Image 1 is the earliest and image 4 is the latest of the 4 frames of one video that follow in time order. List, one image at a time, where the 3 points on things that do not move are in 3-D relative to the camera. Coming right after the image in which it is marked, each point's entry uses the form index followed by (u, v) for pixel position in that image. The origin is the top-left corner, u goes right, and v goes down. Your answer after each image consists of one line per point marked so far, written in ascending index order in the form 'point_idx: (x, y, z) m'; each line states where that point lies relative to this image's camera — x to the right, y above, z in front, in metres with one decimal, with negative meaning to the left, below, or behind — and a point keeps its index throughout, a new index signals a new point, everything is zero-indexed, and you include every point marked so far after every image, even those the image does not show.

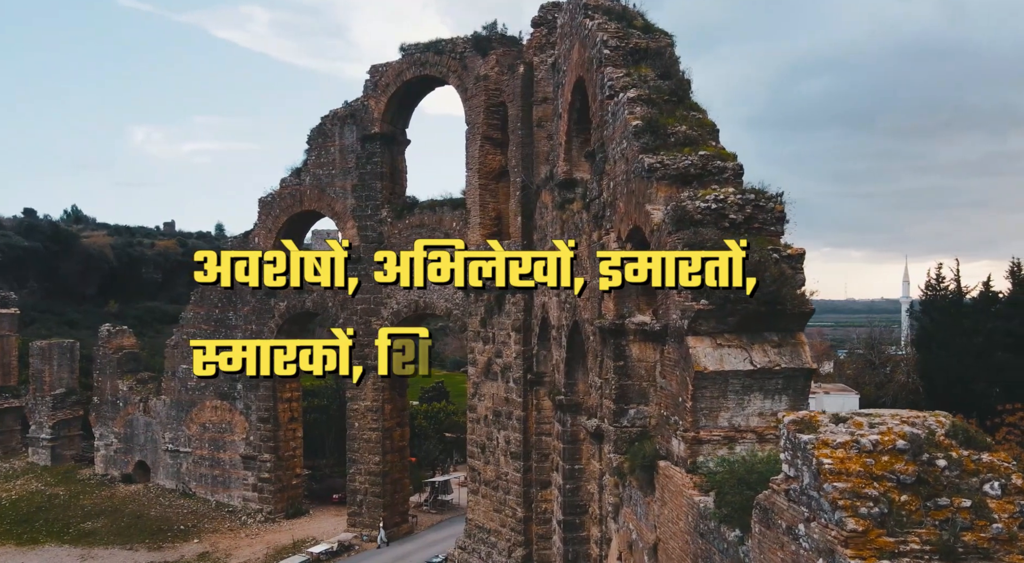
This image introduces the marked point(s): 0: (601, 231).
0: (+0.9, +0.5, +8.5) m
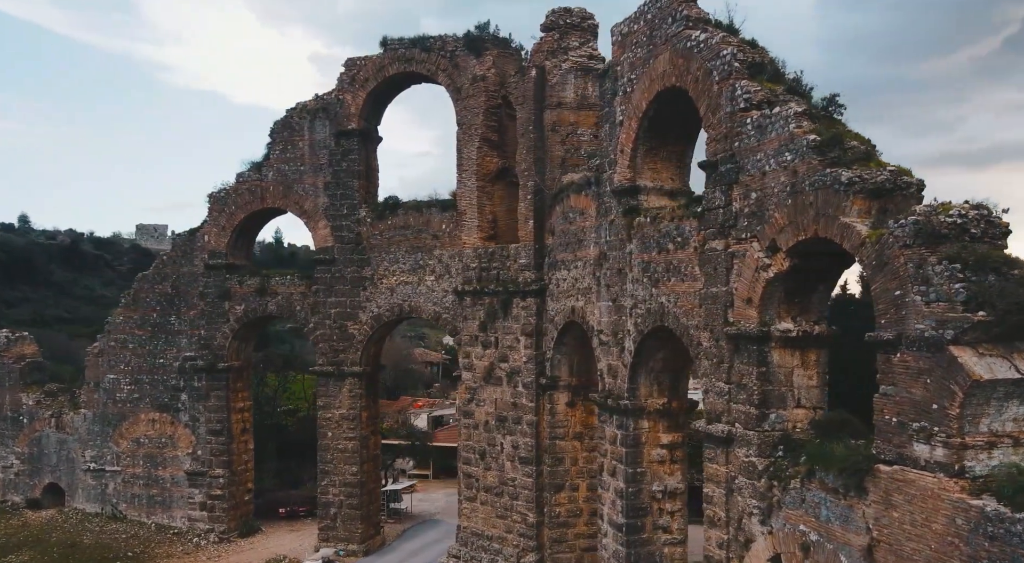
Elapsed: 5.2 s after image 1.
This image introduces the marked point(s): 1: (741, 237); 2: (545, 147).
0: (+2.2, +0.4, +8.7) m
1: (+2.2, +0.4, +8.5) m
2: (+0.5, +2.1, +13.7) m
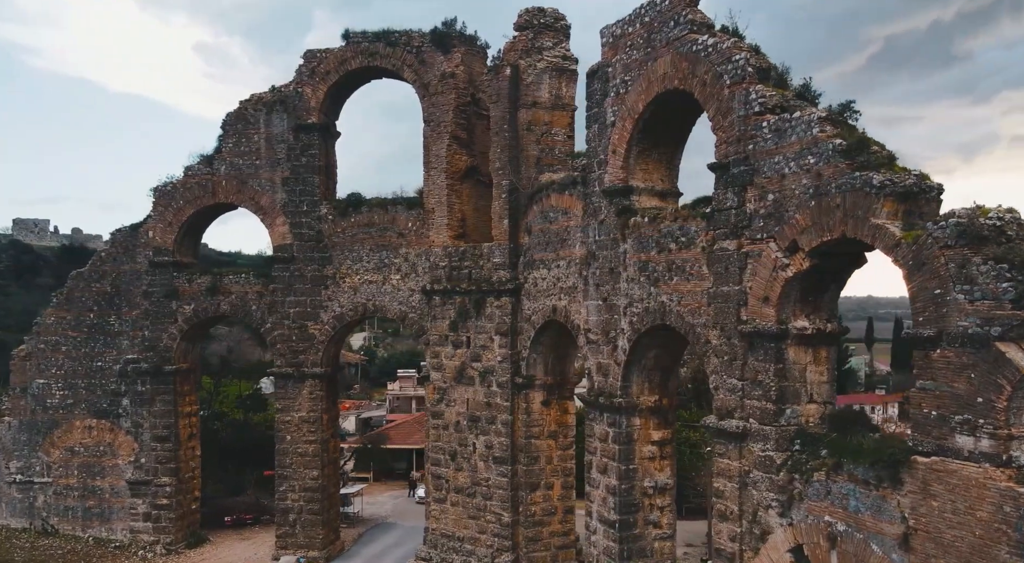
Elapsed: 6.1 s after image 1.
0: (+2.3, +0.4, +8.9) m
1: (+2.4, +0.4, +8.7) m
2: (+0.1, +2.1, +13.7) m
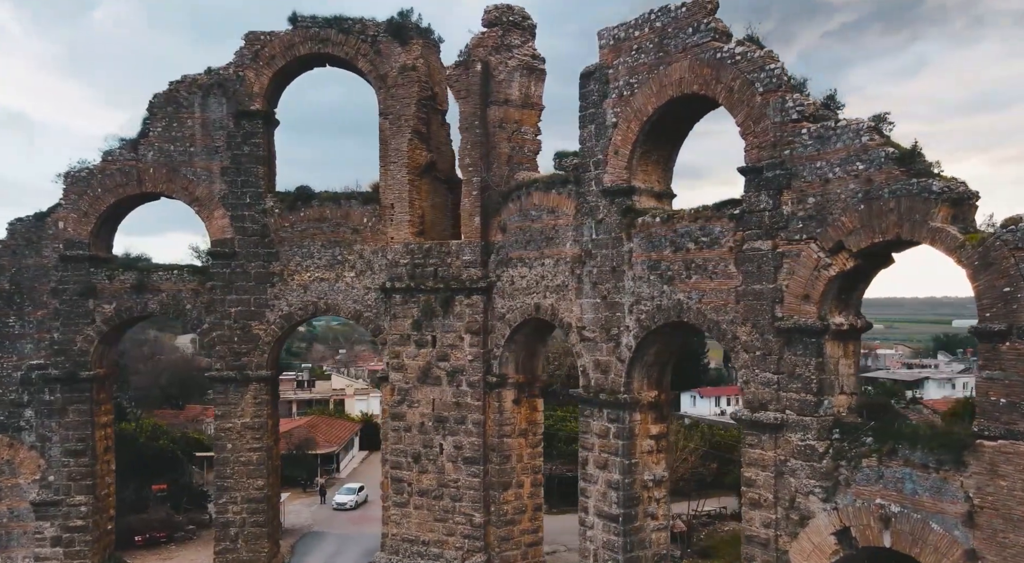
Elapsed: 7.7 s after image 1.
0: (+2.8, +0.5, +9.3) m
1: (+2.9, +0.4, +9.2) m
2: (-0.3, +2.1, +13.5) m
